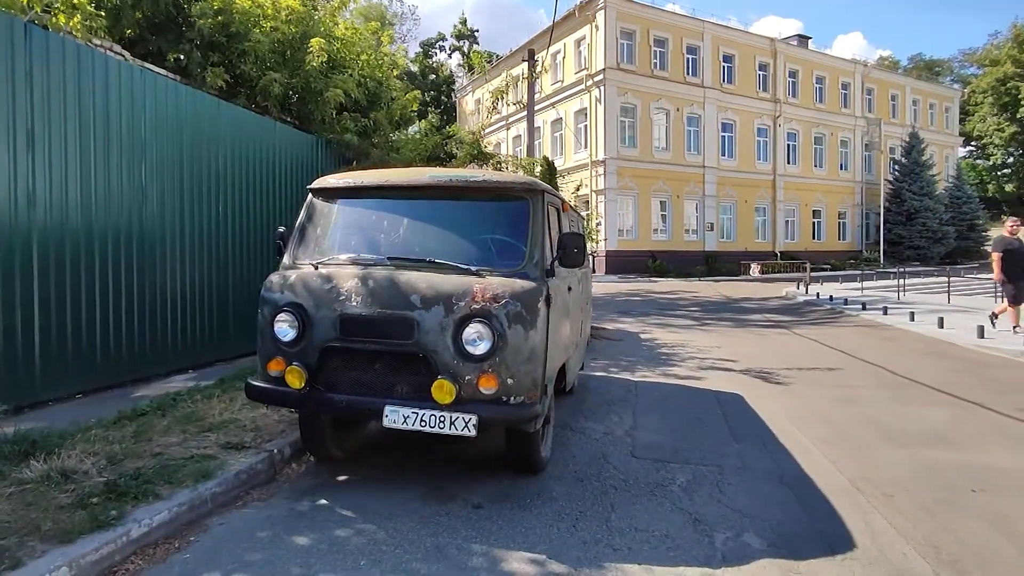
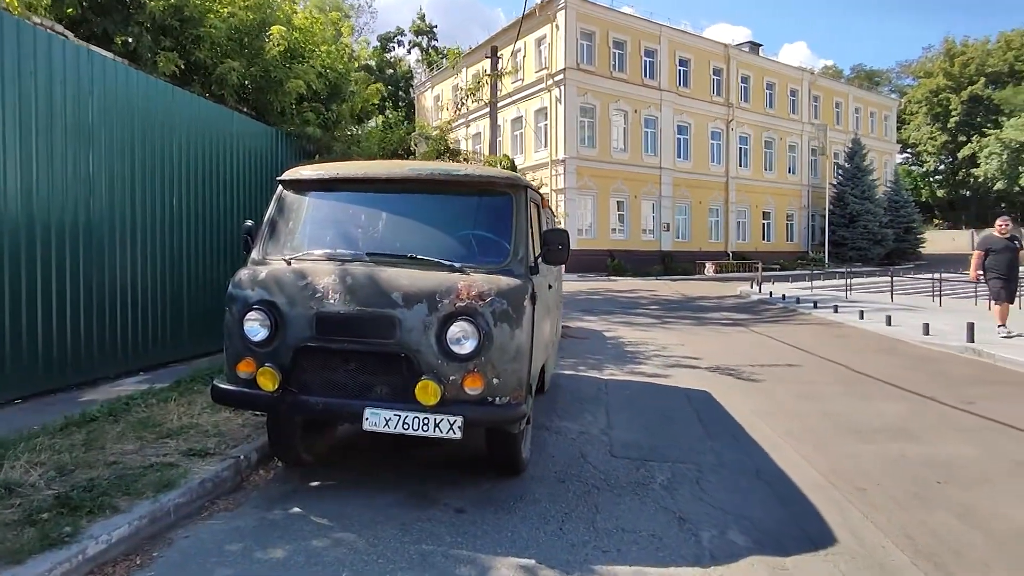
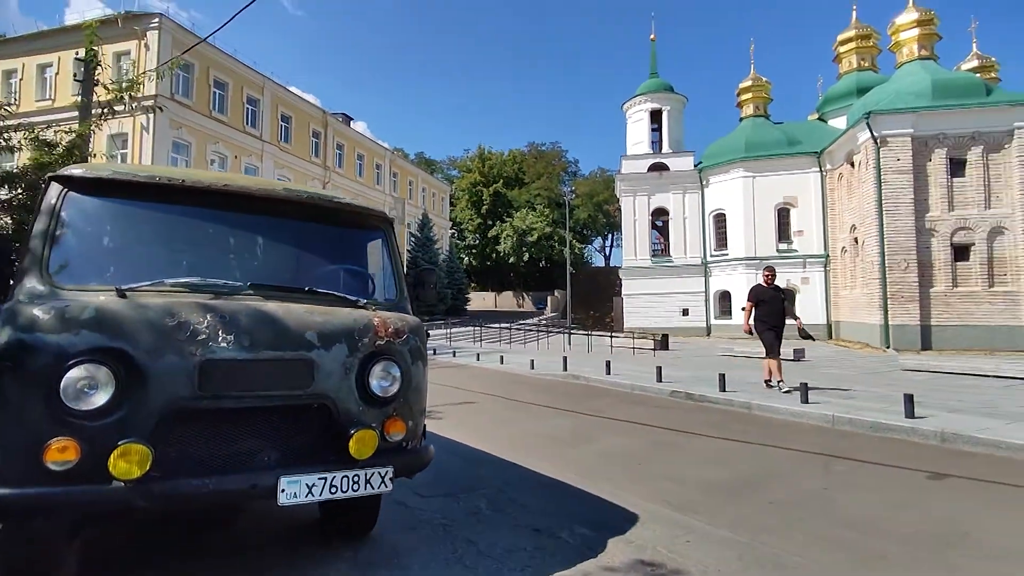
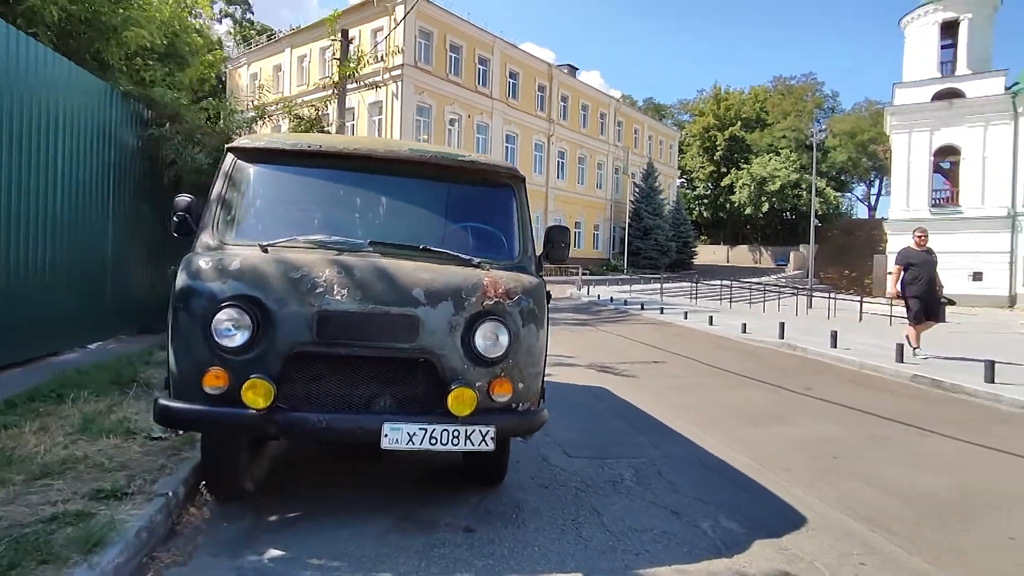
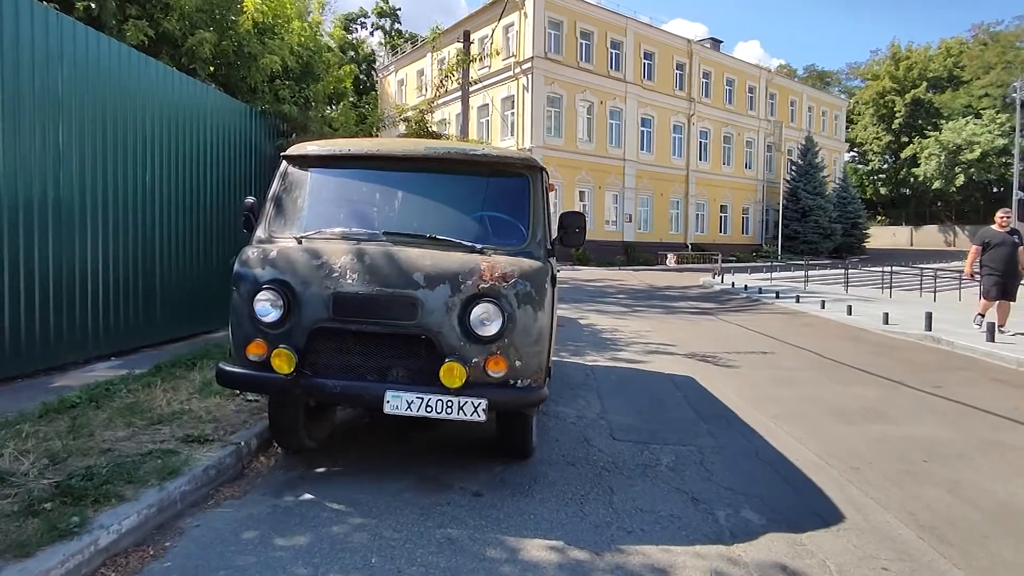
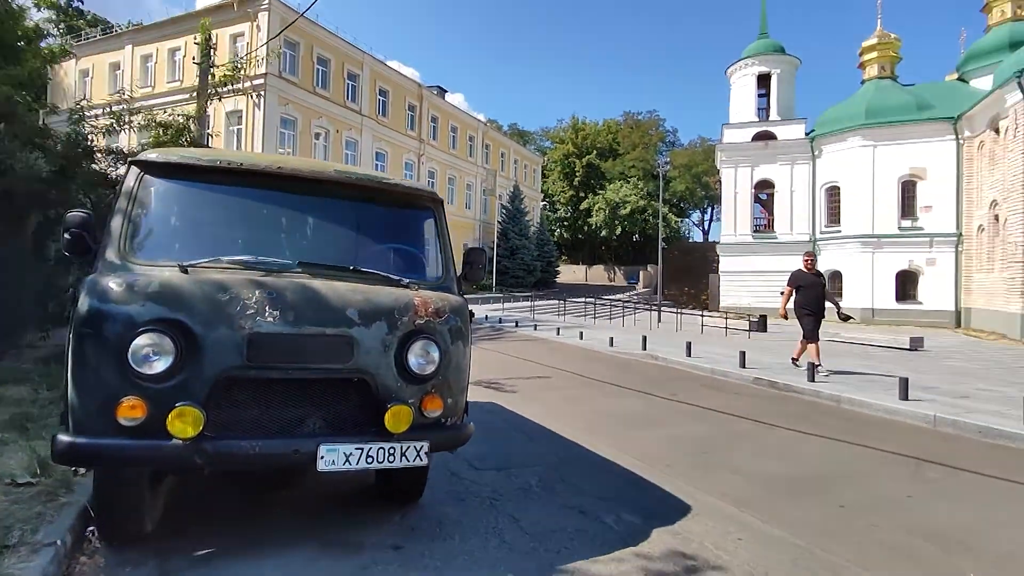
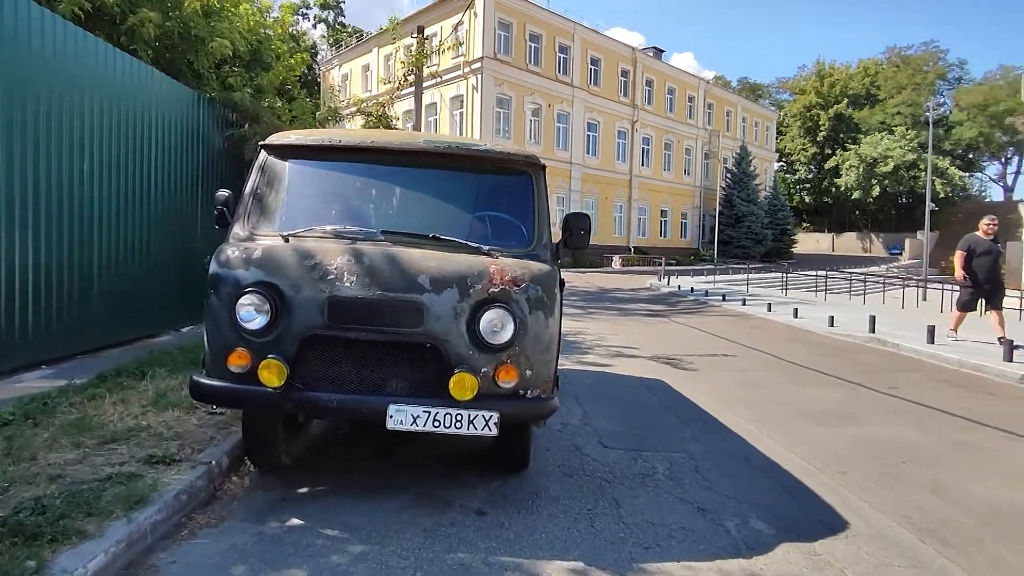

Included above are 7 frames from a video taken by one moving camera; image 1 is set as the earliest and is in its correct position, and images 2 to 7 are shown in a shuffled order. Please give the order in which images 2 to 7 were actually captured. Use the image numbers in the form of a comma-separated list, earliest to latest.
2, 5, 7, 4, 6, 3
